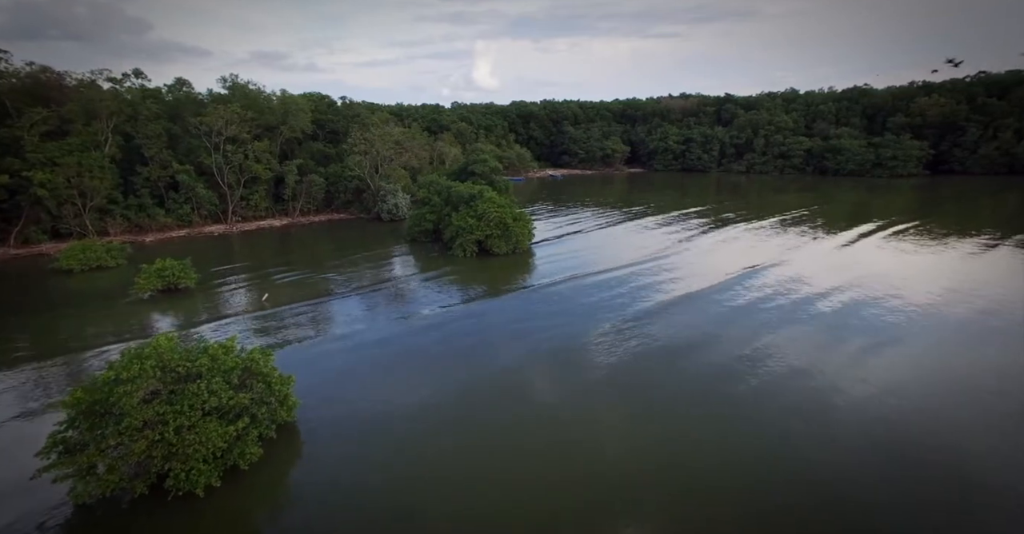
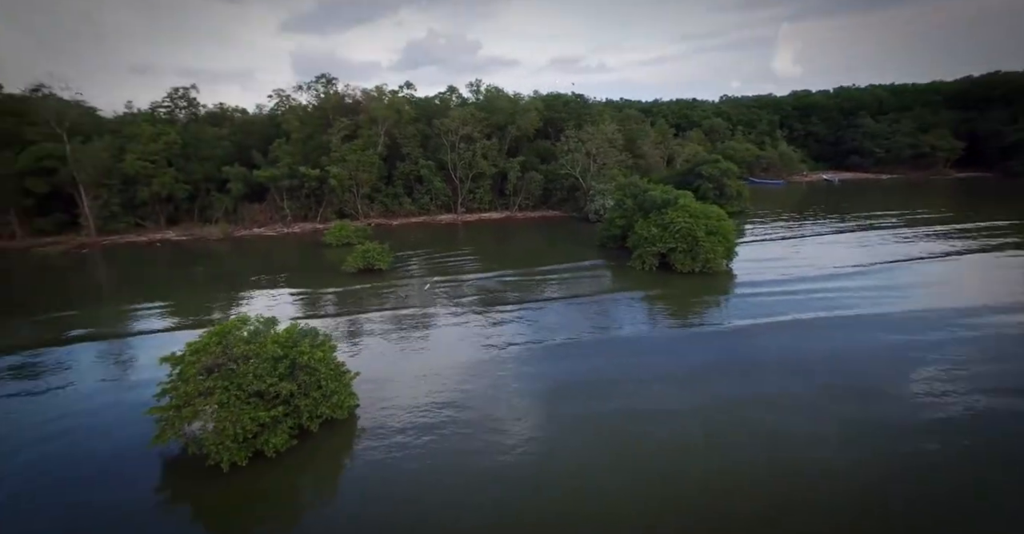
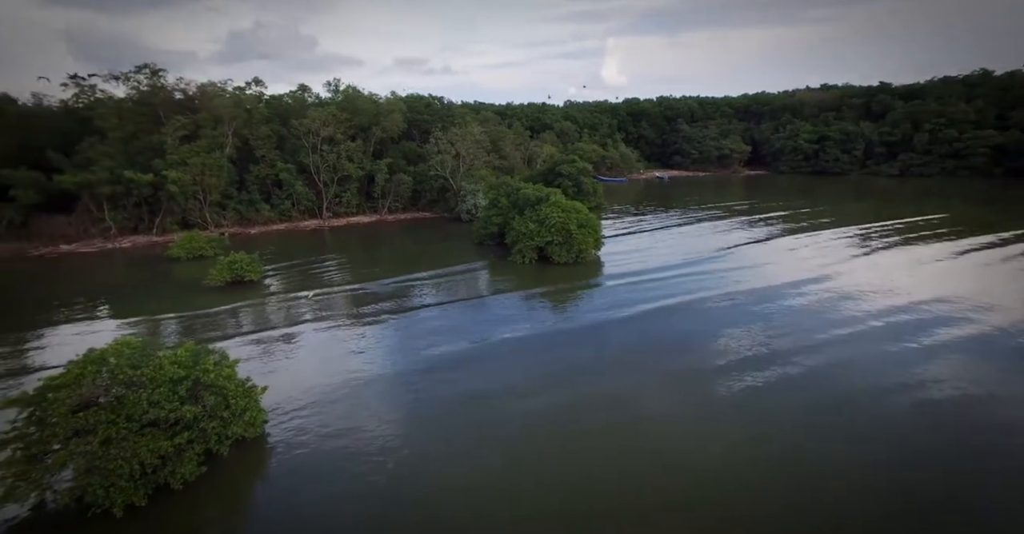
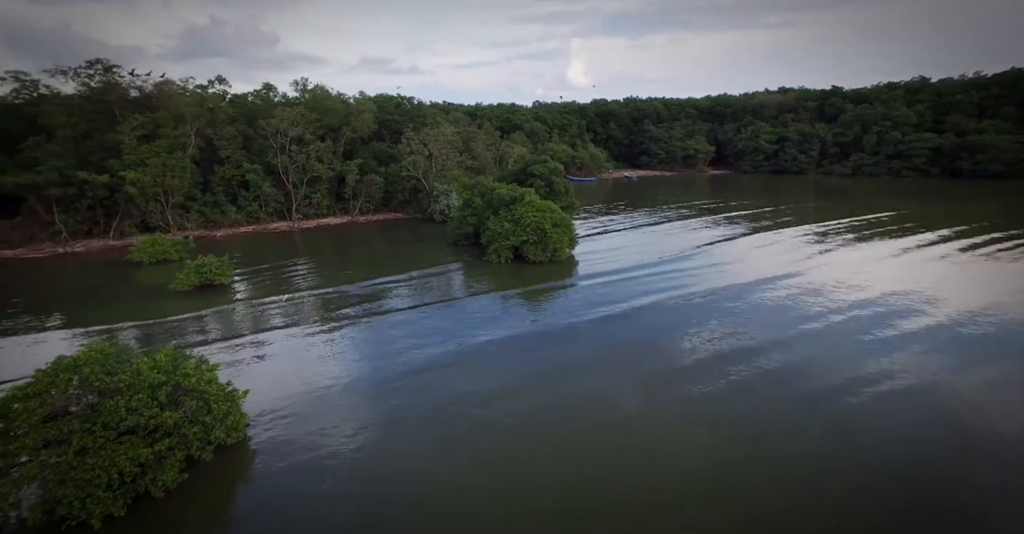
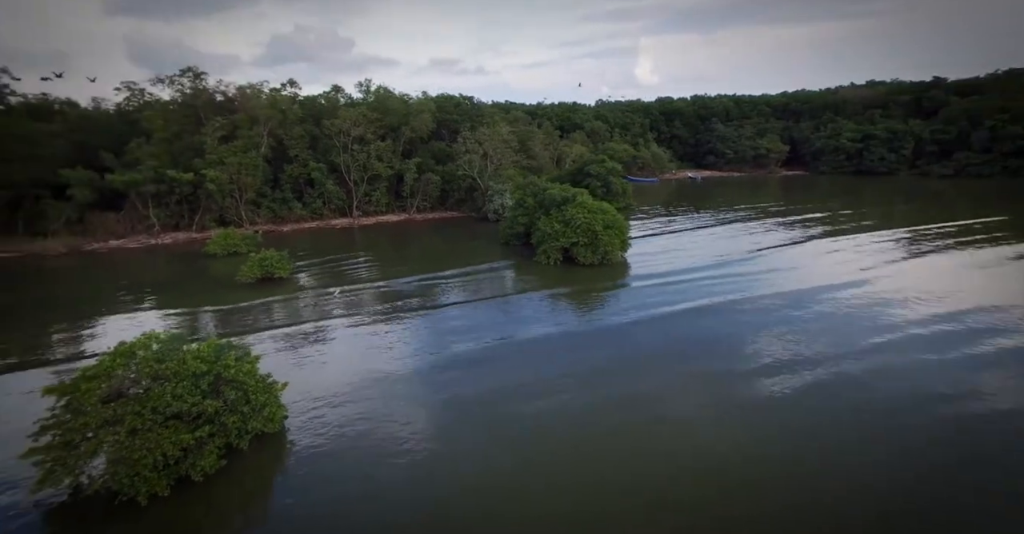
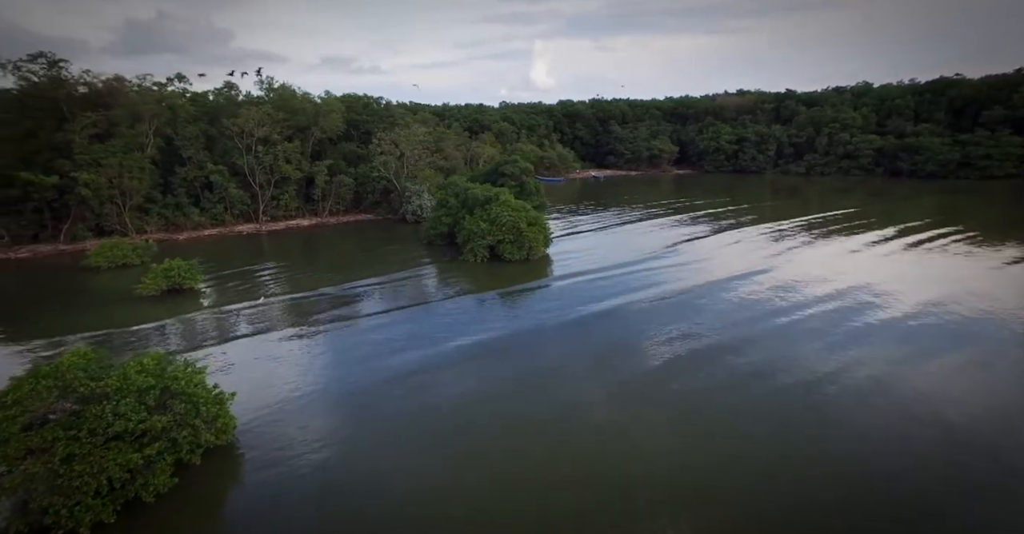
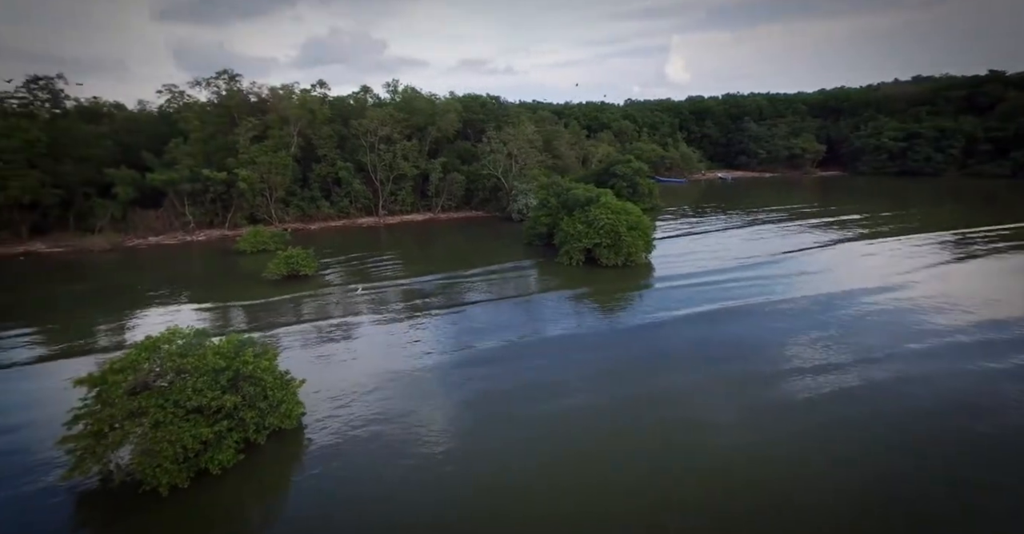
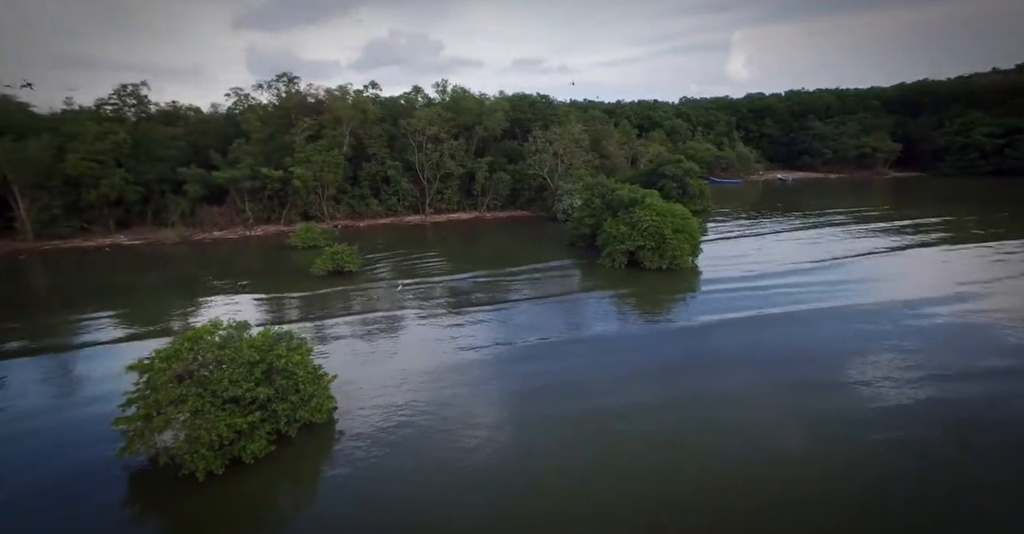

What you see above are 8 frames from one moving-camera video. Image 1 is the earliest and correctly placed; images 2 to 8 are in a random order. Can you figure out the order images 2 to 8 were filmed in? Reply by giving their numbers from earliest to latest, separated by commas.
6, 4, 3, 5, 7, 8, 2
